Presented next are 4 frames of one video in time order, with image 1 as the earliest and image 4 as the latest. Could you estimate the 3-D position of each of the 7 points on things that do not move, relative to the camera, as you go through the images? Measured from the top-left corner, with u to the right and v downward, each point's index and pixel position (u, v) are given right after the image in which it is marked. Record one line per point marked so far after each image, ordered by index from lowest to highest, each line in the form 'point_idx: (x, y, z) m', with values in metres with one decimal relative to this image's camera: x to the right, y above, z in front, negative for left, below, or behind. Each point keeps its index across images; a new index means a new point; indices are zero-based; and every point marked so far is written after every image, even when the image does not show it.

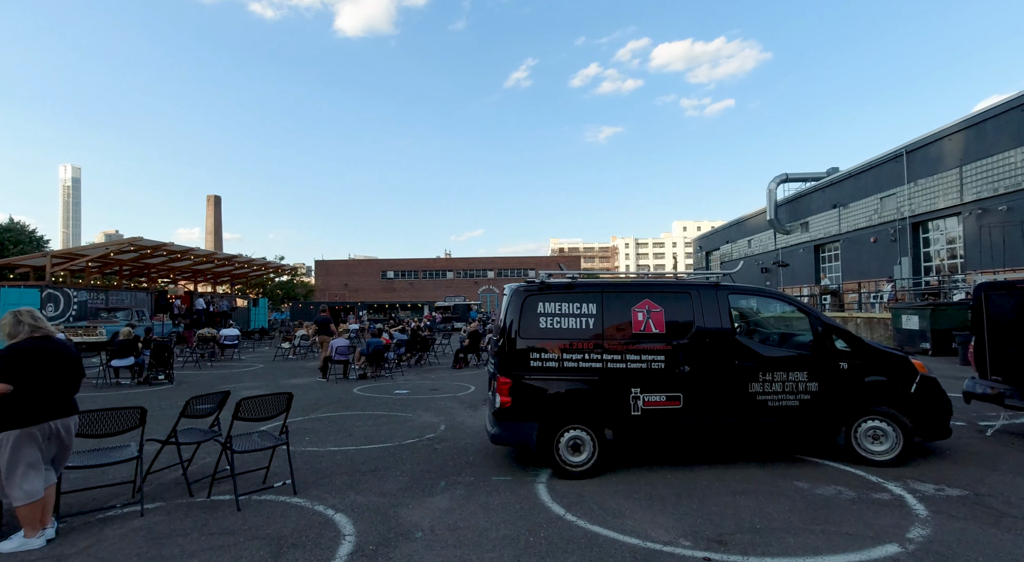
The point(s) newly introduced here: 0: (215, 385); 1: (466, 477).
0: (-6.5, -2.3, +12.3) m
1: (-0.4, -1.7, +5.0) m
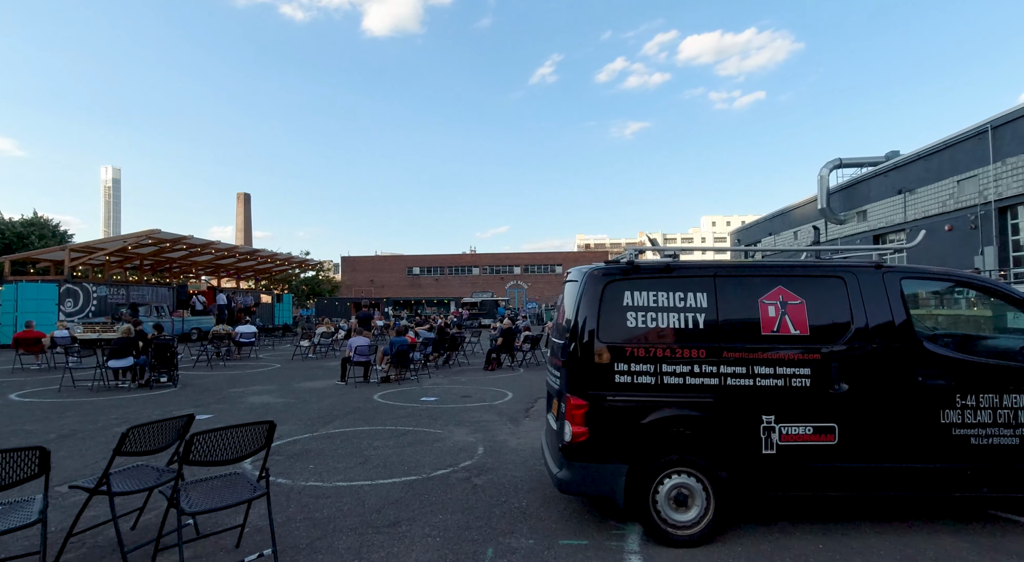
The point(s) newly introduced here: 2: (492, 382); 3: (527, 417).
0: (-5.7, -2.1, +11.1) m
1: (+0.1, -1.6, +3.5) m
2: (-0.4, -2.2, +12.1) m
3: (+0.2, -1.9, +8.0) m
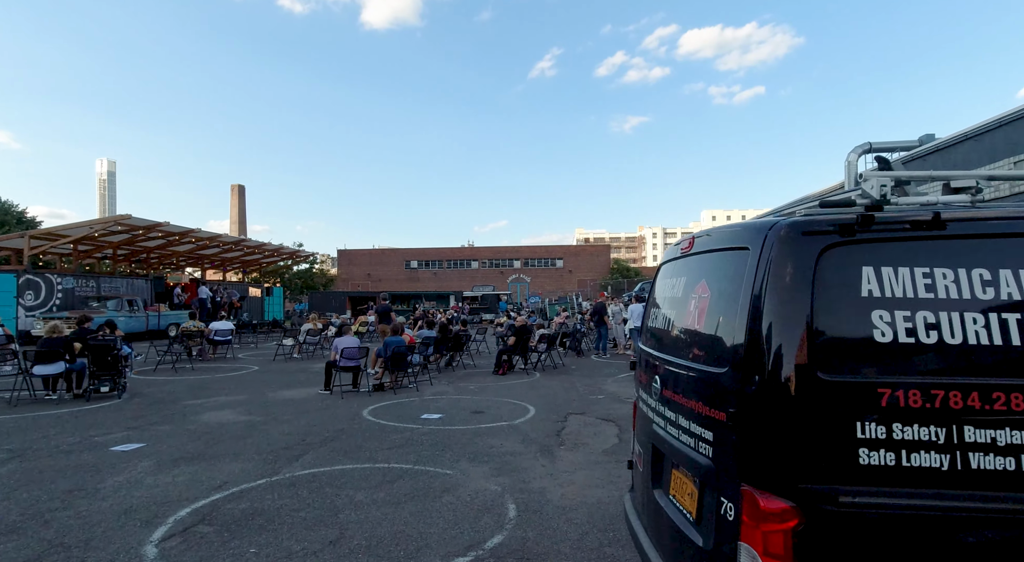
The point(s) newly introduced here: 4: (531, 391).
0: (-5.4, -1.9, +9.2) m
1: (+0.4, -1.5, +1.6) m
2: (-0.1, -2.0, +10.2) m
3: (+0.5, -1.8, +6.1) m
4: (+0.3, -2.0, +10.1) m
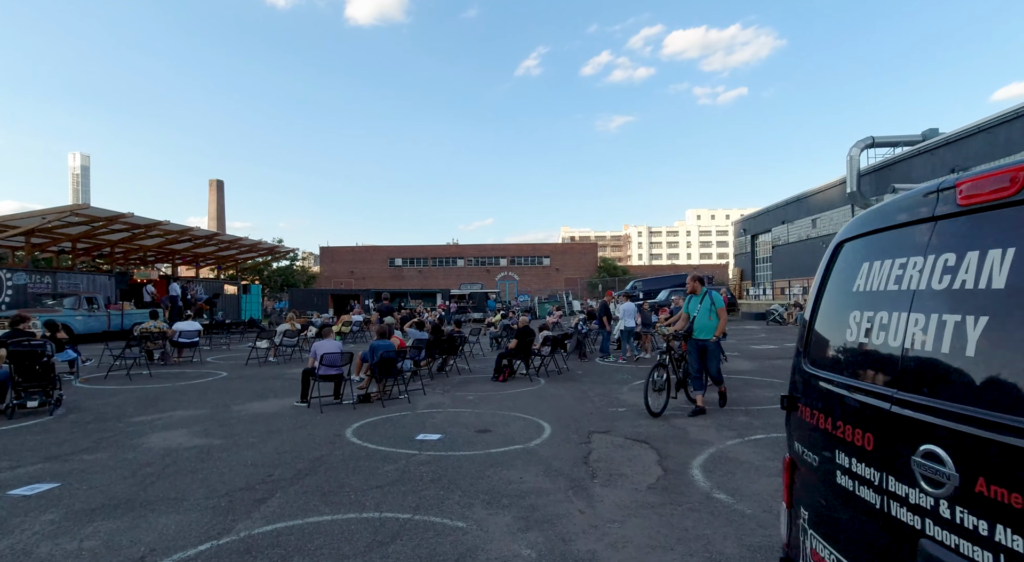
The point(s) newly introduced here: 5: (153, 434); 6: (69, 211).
0: (-5.3, -1.8, +7.7) m
1: (+0.7, -1.4, +0.4) m
2: (-0.1, -1.9, +9.0) m
3: (+0.7, -1.7, +4.8) m
4: (+0.4, -1.9, +8.9) m
5: (-4.2, -1.8, +6.5) m
6: (-13.6, +2.2, +17.4) m
